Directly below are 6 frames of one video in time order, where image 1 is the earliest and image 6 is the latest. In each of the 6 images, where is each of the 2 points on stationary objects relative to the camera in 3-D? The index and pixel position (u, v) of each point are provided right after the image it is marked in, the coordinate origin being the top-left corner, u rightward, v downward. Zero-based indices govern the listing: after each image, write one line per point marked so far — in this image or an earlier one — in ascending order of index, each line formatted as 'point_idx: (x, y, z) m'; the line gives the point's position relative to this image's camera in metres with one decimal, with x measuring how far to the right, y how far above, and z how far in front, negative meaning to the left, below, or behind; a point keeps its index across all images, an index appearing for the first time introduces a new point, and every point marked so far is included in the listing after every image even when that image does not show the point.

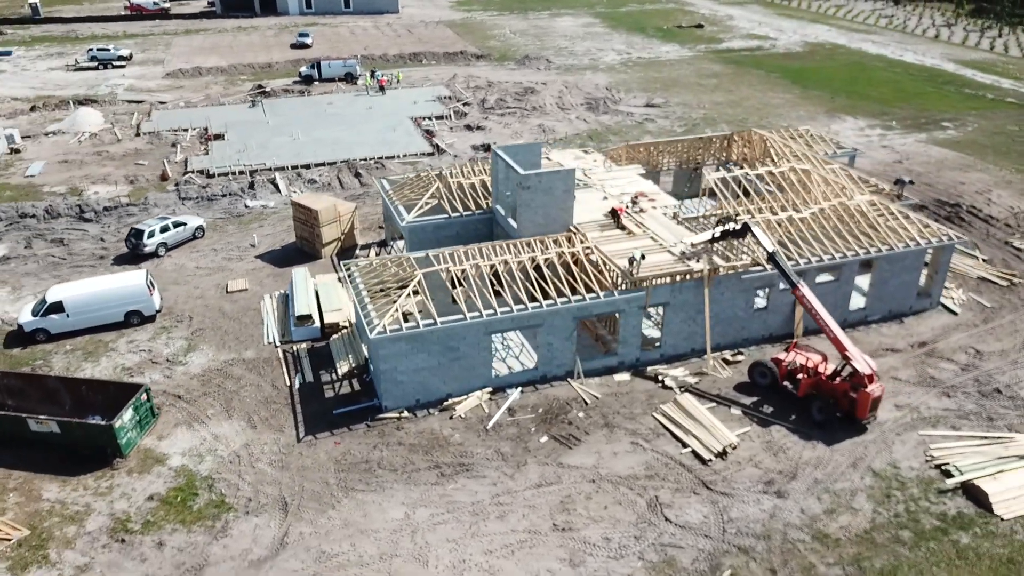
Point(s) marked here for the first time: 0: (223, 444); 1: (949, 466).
0: (-6.9, -3.7, +19.8) m
1: (+9.9, -4.1, +18.8) m
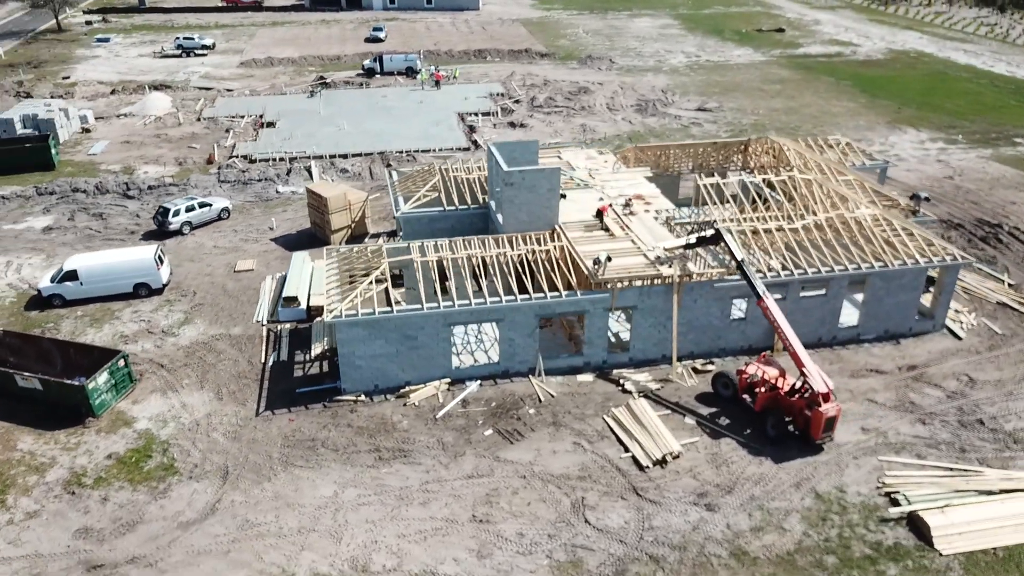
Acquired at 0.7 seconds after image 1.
0: (-8.2, -3.1, +20.9) m
1: (+8.3, -4.5, +18.0) m
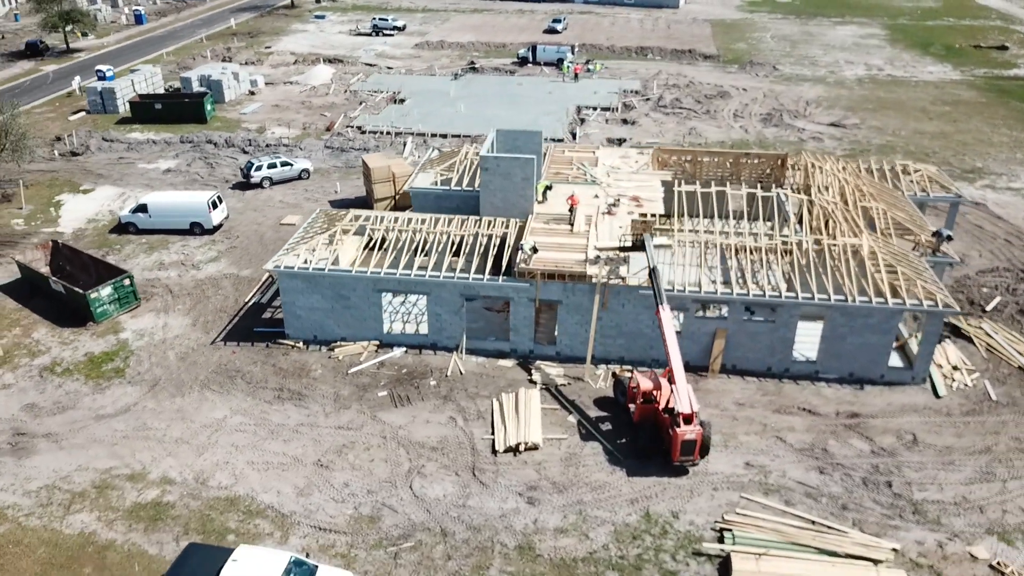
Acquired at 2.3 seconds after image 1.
0: (-10.2, -1.2, +24.4) m
1: (+4.4, -5.0, +16.9) m
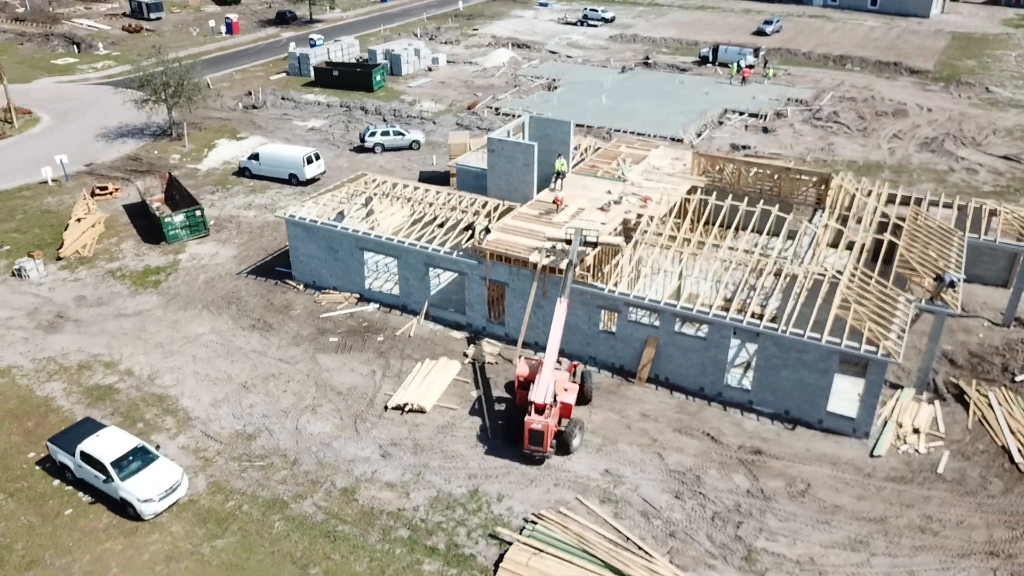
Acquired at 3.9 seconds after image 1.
0: (-10.3, +1.1, +28.5) m
1: (+0.4, -4.9, +17.0) m
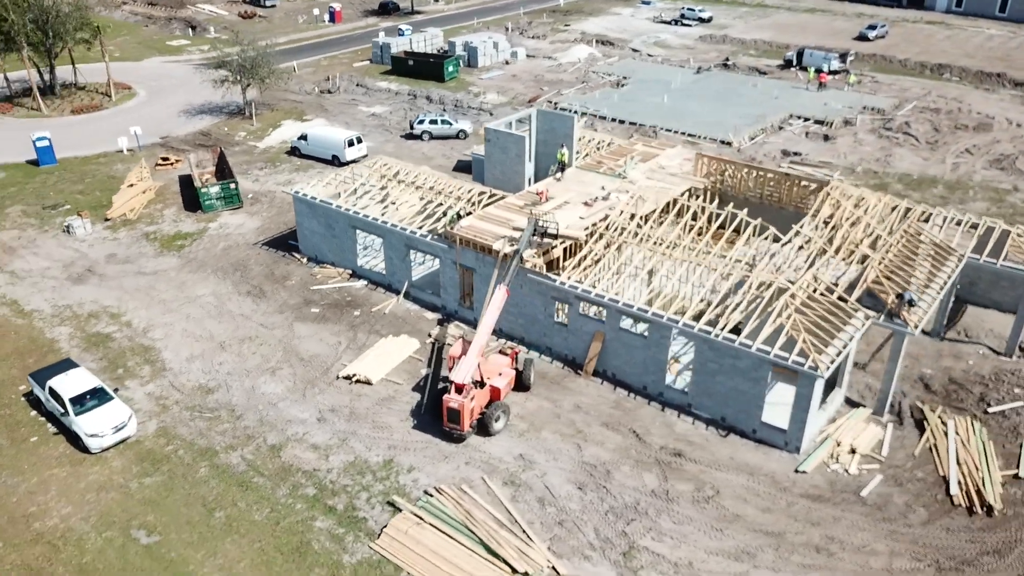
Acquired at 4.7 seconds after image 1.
0: (-10.1, +2.2, +30.6) m
1: (-1.8, -4.5, +17.6) m
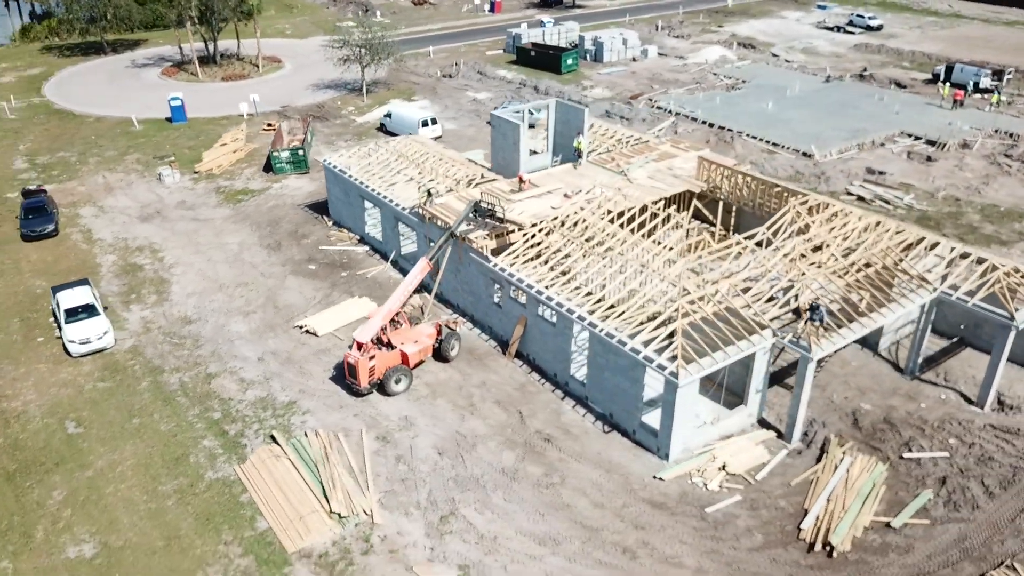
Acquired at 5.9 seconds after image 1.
0: (-8.9, +4.0, +33.9) m
1: (-4.9, -3.5, +19.5) m
